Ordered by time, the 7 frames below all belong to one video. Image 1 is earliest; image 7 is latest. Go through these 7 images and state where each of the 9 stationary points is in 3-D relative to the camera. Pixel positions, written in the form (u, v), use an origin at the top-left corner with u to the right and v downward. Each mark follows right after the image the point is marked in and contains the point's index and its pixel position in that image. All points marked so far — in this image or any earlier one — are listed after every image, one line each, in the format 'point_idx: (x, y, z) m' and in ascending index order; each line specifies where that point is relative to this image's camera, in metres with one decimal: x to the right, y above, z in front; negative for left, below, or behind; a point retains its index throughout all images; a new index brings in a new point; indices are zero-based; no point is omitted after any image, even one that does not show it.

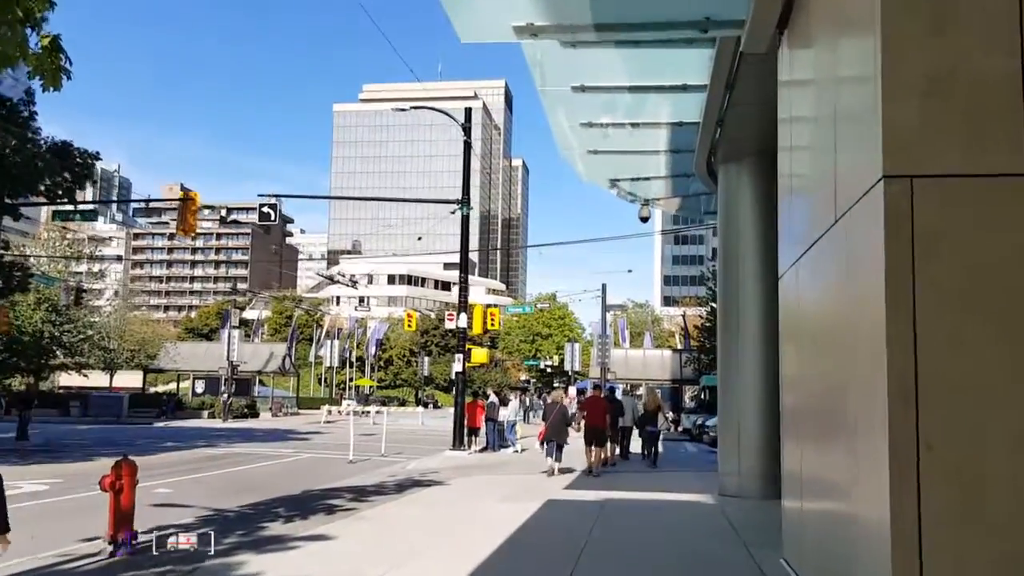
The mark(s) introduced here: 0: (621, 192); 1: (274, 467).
0: (+1.9, +1.7, +15.5) m
1: (-4.9, -3.7, +18.7) m
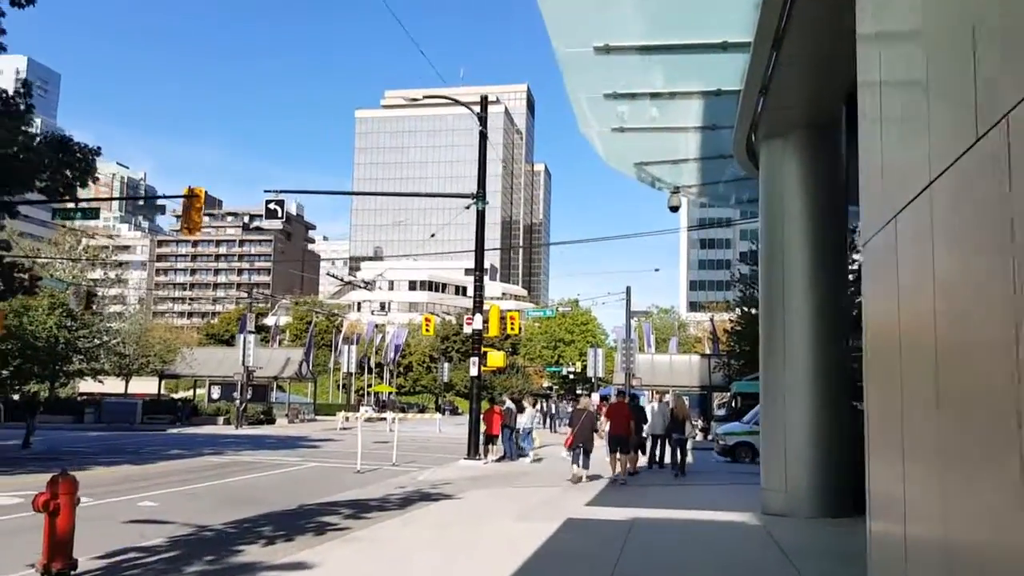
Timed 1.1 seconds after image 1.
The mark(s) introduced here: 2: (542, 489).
0: (+2.1, +1.7, +14.2) m
1: (-4.6, -3.7, +17.5) m
2: (+0.5, -3.5, +15.5) m
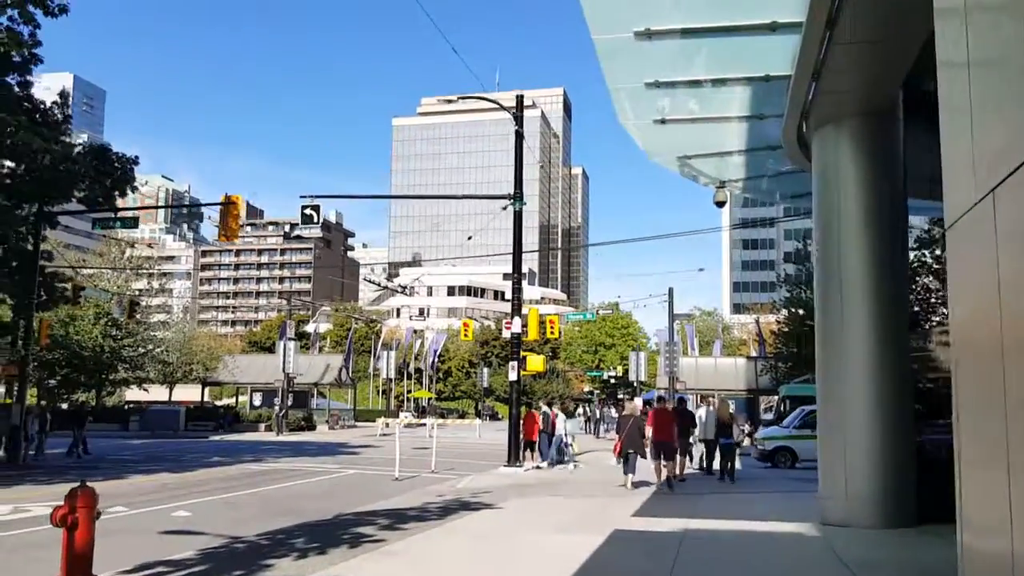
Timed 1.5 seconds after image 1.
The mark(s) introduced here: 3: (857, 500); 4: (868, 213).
0: (+2.7, +1.7, +13.6) m
1: (-3.8, -3.8, +17.2) m
2: (+1.2, -3.5, +15.0) m
3: (+3.8, -2.3, +9.9) m
4: (+4.0, +0.9, +10.2) m
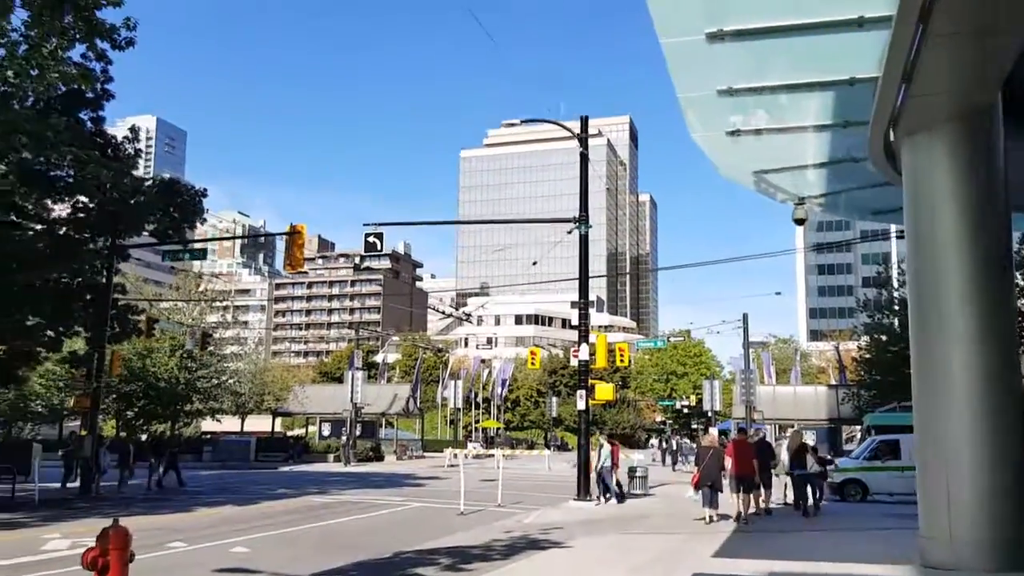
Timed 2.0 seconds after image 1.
0: (+3.6, +1.4, +12.8) m
1: (-2.5, -4.3, +16.8) m
2: (+2.3, -3.9, +14.1) m
3: (+4.5, -2.5, +8.9) m
4: (+4.7, +0.7, +9.3) m
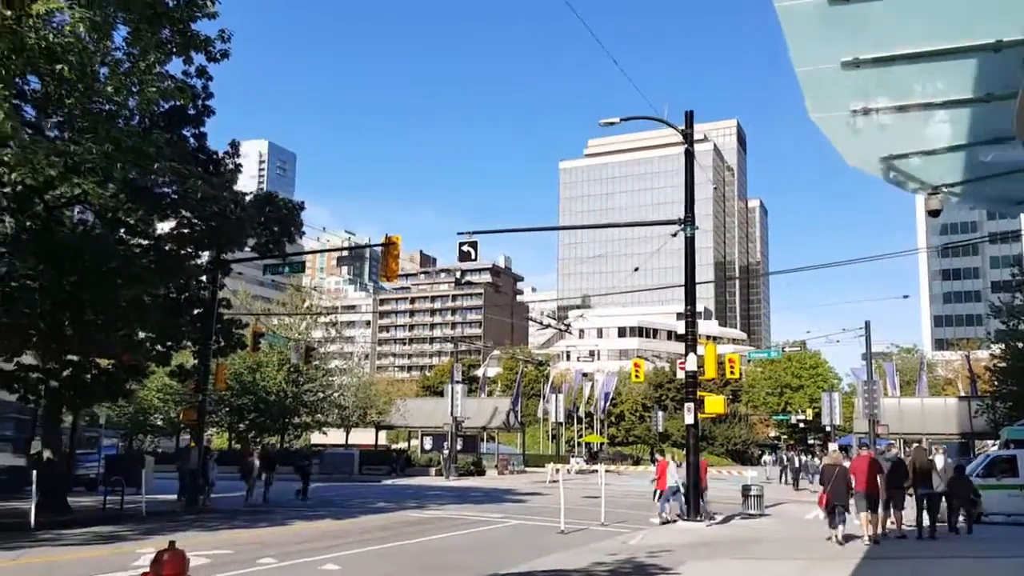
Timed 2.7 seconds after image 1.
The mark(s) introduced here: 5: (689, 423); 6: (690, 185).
0: (+4.9, +1.4, +11.6) m
1: (-0.7, -4.4, +16.1) m
2: (+3.8, -3.9, +12.9) m
3: (+5.3, -2.4, +7.6) m
4: (+5.6, +0.7, +8.0) m
5: (+3.7, -2.8, +19.2) m
6: (+3.7, +2.1, +19.2) m
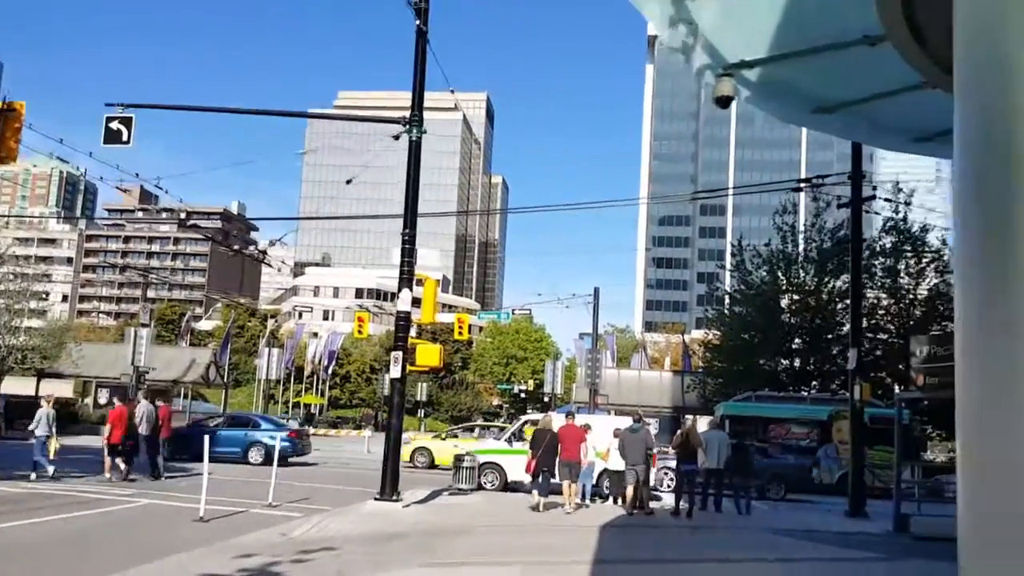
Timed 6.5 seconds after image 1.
0: (+1.6, +2.3, +7.9) m
1: (-5.4, -2.9, +10.8) m
2: (-0.3, -2.8, +9.0) m
3: (+2.8, -1.7, +4.2) m
4: (+3.2, +1.4, +4.6) m
5: (-1.9, -1.4, +14.9) m
6: (-1.5, +3.5, +14.9) m
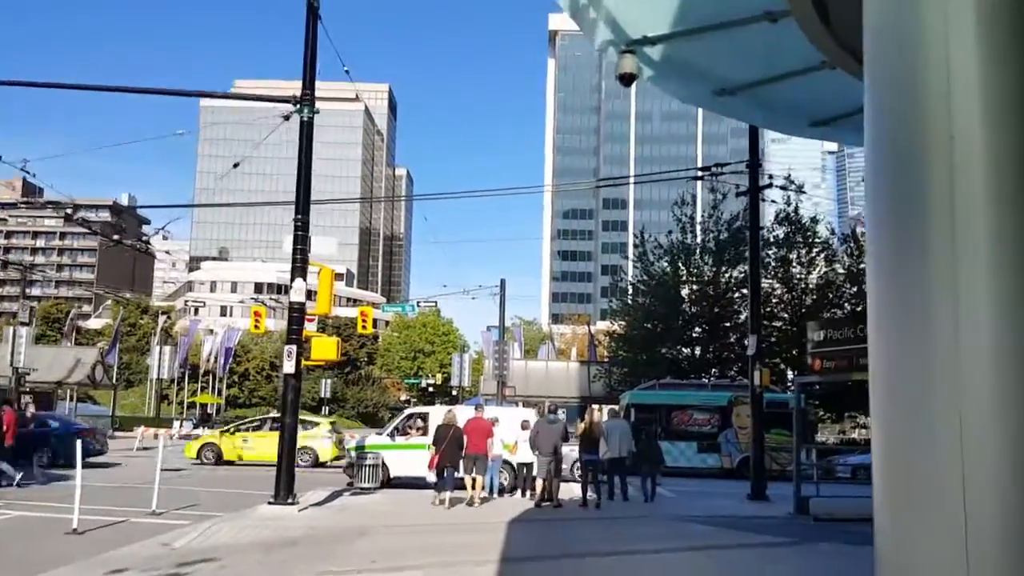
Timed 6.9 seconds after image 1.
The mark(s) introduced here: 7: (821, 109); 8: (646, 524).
0: (+0.7, +2.5, +7.4) m
1: (-6.5, -2.8, +9.7) m
2: (-1.2, -2.7, +8.4) m
3: (+2.3, -1.6, +4.0) m
4: (+2.6, +1.6, +4.3) m
5: (-3.5, -1.3, +14.1) m
6: (-3.1, +3.7, +14.0) m
7: (+4.2, +2.4, +12.4) m
8: (+2.3, -3.6, +14.2) m
